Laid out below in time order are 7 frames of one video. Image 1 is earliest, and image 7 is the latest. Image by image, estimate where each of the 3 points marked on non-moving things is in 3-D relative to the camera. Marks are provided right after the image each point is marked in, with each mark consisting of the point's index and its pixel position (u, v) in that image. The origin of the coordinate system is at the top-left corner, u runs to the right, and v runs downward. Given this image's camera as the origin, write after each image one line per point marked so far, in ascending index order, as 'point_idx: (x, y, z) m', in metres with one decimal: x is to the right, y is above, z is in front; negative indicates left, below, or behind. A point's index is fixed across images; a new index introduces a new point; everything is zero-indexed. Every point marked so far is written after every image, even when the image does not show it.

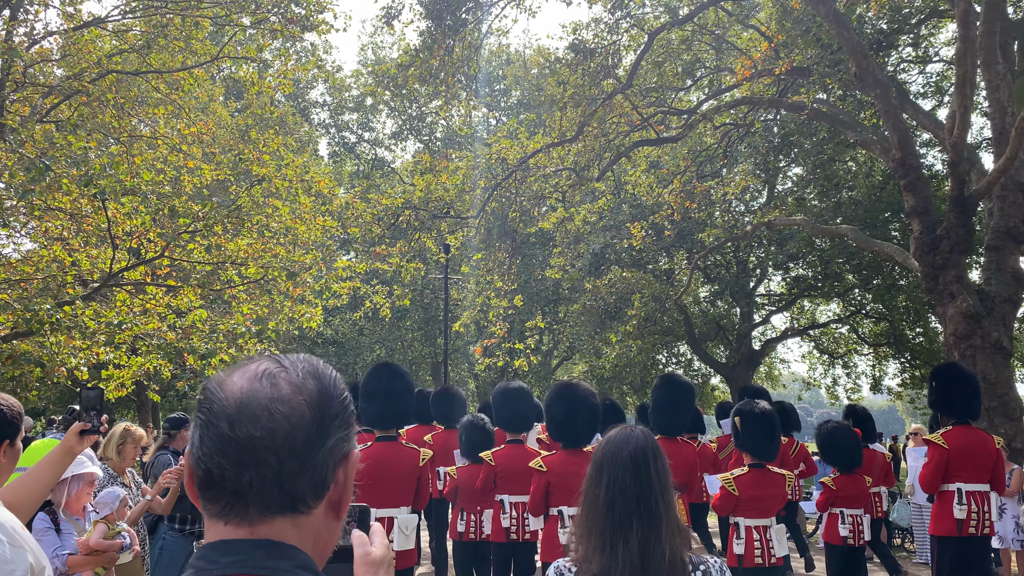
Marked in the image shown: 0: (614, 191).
0: (+2.2, +2.1, +16.3) m
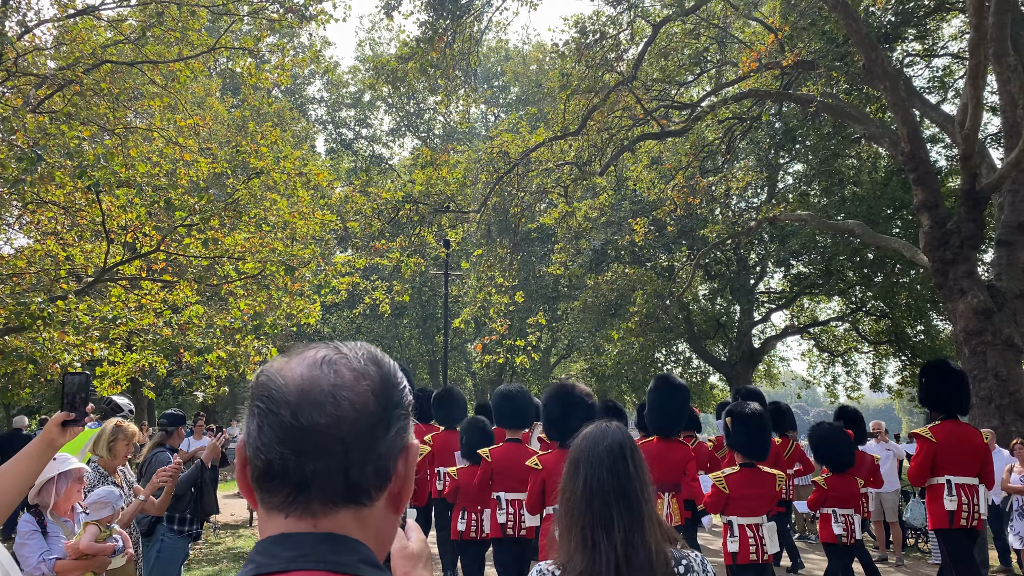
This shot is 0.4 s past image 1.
0: (+2.2, +2.2, +16.1) m
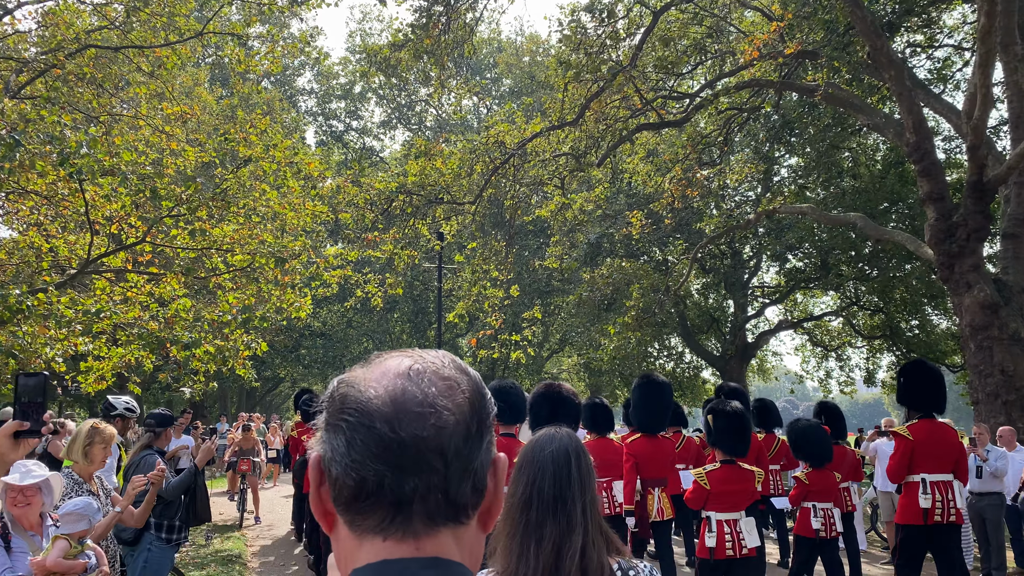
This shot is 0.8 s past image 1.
0: (+2.1, +2.3, +15.9) m
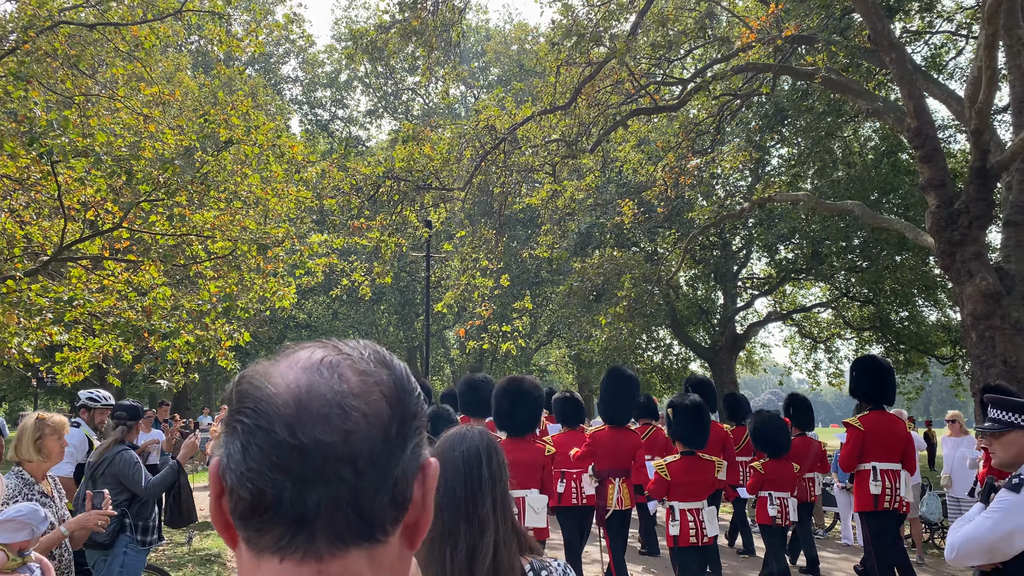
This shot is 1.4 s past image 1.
0: (+1.9, +2.5, +15.6) m
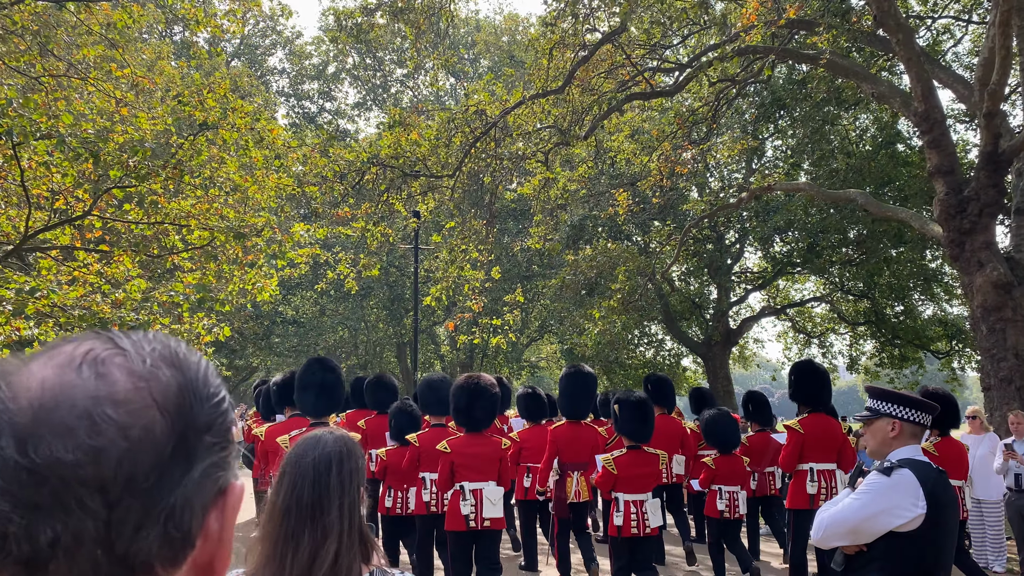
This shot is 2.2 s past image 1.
0: (+1.7, +2.6, +15.2) m
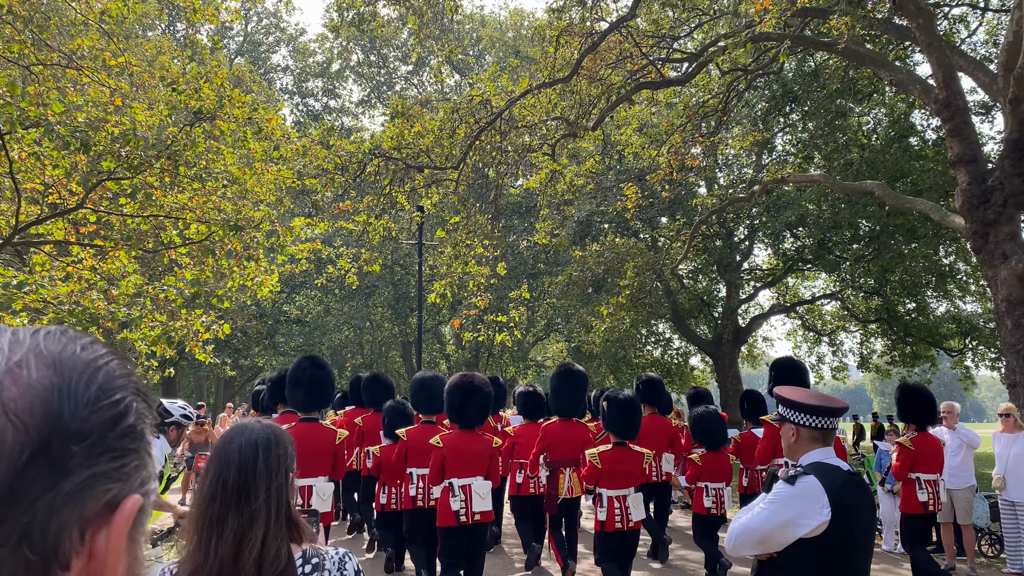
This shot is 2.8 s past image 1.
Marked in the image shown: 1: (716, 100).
0: (+1.8, +2.7, +14.9) m
1: (+3.9, +3.6, +14.4) m
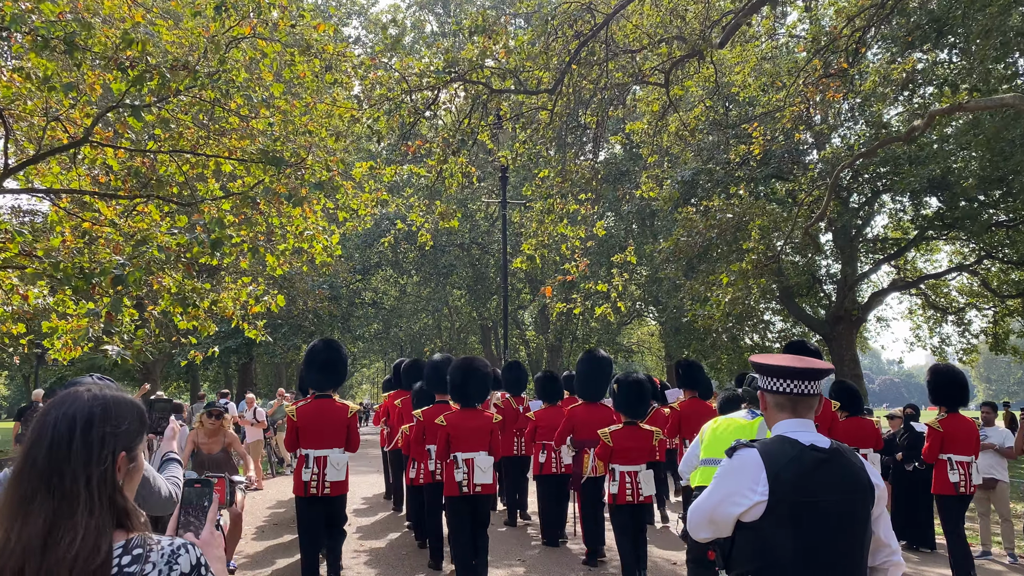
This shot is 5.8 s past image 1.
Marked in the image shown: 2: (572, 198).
0: (+3.4, +3.3, +12.7) m
1: (+5.5, +4.2, +12.0) m
2: (+0.8, +1.2, +9.4) m
